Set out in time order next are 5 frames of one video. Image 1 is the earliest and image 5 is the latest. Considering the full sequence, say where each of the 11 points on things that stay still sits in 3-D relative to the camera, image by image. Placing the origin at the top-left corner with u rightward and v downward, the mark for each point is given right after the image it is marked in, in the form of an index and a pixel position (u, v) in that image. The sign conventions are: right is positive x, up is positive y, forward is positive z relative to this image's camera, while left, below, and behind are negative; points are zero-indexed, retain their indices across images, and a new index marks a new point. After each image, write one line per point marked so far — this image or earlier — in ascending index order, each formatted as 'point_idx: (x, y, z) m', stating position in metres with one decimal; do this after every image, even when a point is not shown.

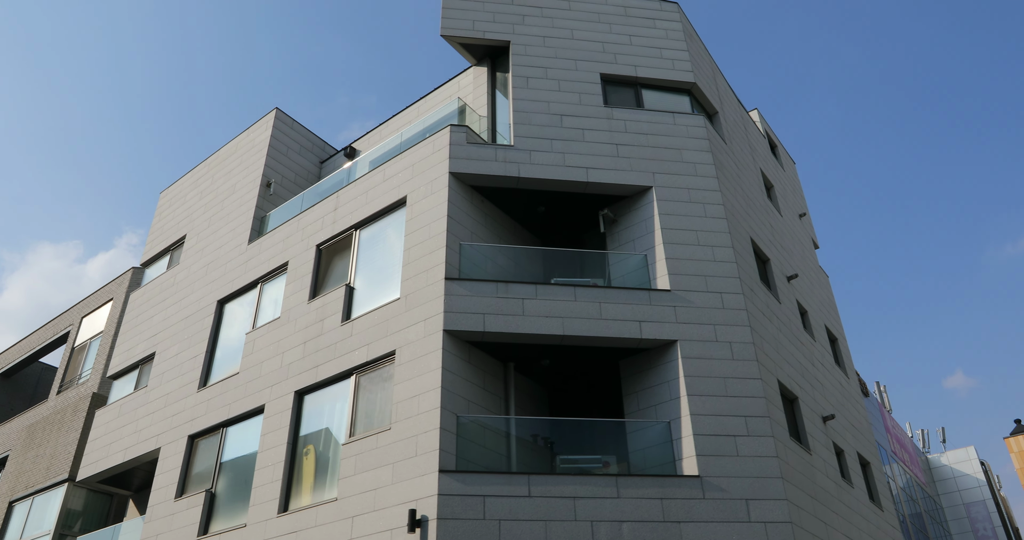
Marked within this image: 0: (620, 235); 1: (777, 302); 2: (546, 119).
0: (+2.3, +0.8, +16.3) m
1: (+5.9, -0.7, +17.3) m
2: (+0.7, +3.3, +16.9) m
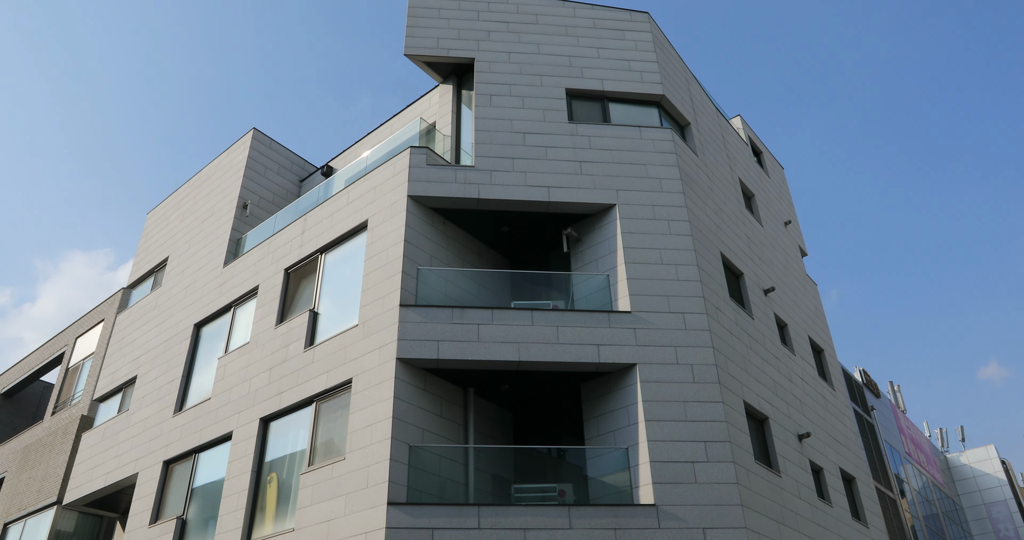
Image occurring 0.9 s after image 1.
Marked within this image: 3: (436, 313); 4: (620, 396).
0: (+1.5, +0.3, +16.1) m
1: (+5.2, -1.1, +16.9) m
2: (-0.1, +2.9, +16.8) m
3: (-1.4, -0.8, +14.3) m
4: (+2.0, -2.3, +14.1) m
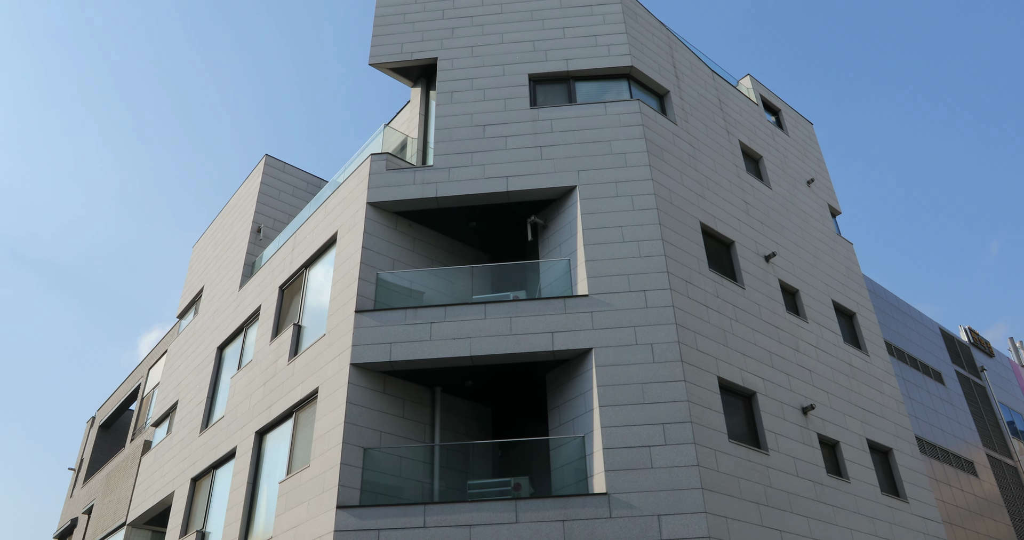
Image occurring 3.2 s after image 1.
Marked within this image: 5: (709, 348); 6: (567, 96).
0: (+0.8, +0.6, +15.7) m
1: (+4.7, -0.4, +15.9) m
2: (-0.9, +3.0, +16.6) m
3: (-2.3, -0.9, +14.4) m
4: (+1.2, -2.0, +13.6) m
5: (+3.6, -1.4, +14.1) m
6: (+1.2, +3.9, +17.3) m
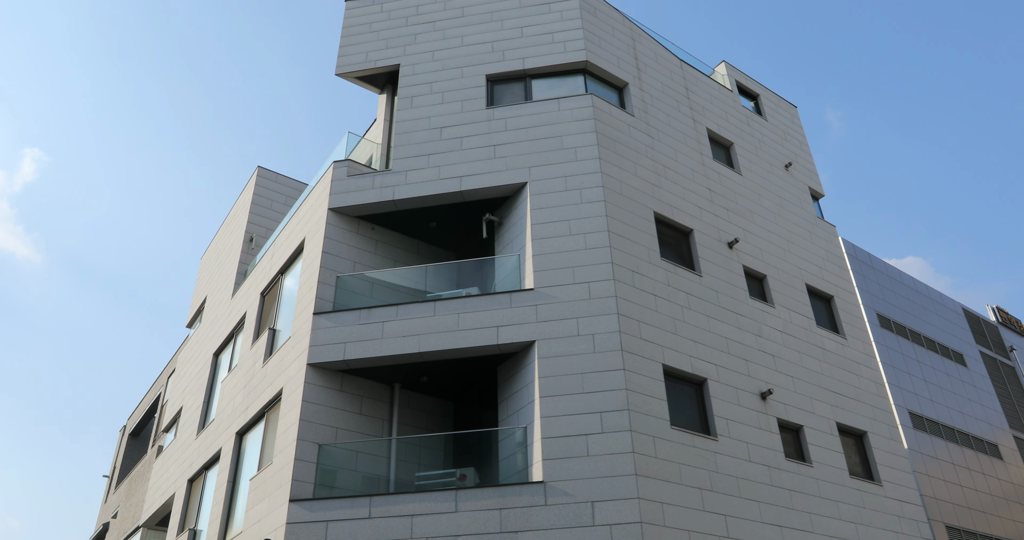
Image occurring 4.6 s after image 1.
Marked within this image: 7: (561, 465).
0: (-0.2, +0.7, +16.0) m
1: (+3.8, -0.1, +15.9) m
2: (-1.9, +3.0, +17.0) m
3: (-3.2, -0.9, +14.9) m
4: (+0.2, -1.9, +13.9) m
5: (+2.6, -1.2, +14.2) m
6: (+0.3, +4.0, +17.6) m
7: (+0.8, -3.2, +12.6) m
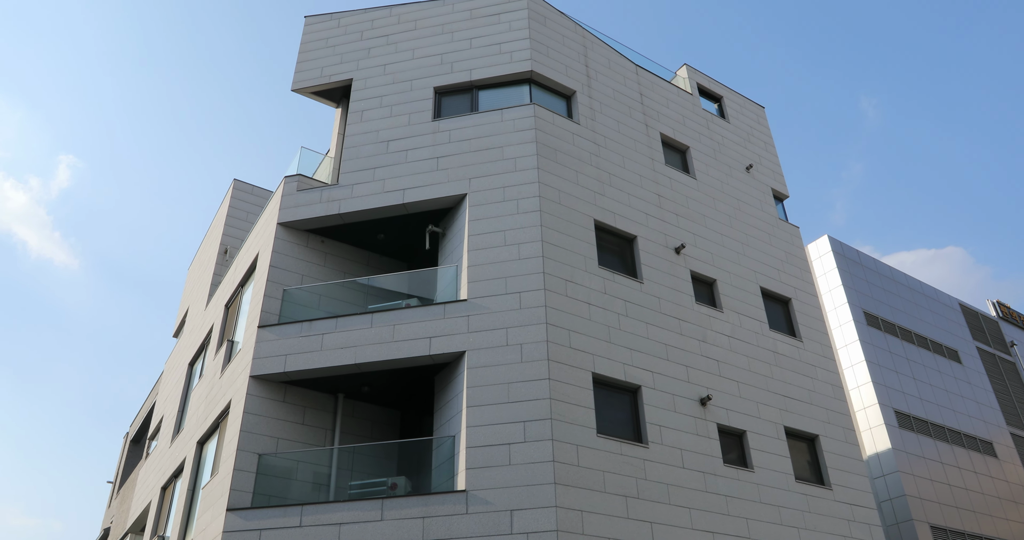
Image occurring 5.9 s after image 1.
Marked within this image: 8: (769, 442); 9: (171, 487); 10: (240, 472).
0: (-1.4, +0.5, +16.3) m
1: (+2.6, -0.3, +16.1) m
2: (-3.1, +2.7, +17.4) m
3: (-4.4, -1.2, +15.3) m
4: (-1.0, -2.1, +14.2) m
5: (+1.4, -1.4, +14.4) m
6: (-0.9, +3.8, +17.8) m
7: (-0.5, -3.4, +12.8) m
8: (+5.3, -3.6, +16.0) m
9: (-8.7, -5.5, +19.7) m
10: (-4.9, -3.7, +14.1) m
